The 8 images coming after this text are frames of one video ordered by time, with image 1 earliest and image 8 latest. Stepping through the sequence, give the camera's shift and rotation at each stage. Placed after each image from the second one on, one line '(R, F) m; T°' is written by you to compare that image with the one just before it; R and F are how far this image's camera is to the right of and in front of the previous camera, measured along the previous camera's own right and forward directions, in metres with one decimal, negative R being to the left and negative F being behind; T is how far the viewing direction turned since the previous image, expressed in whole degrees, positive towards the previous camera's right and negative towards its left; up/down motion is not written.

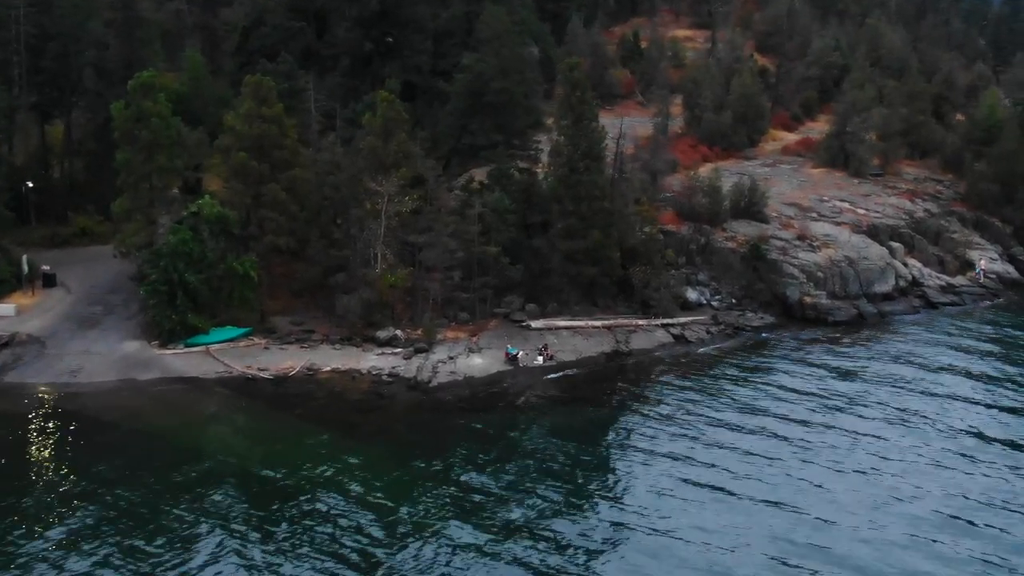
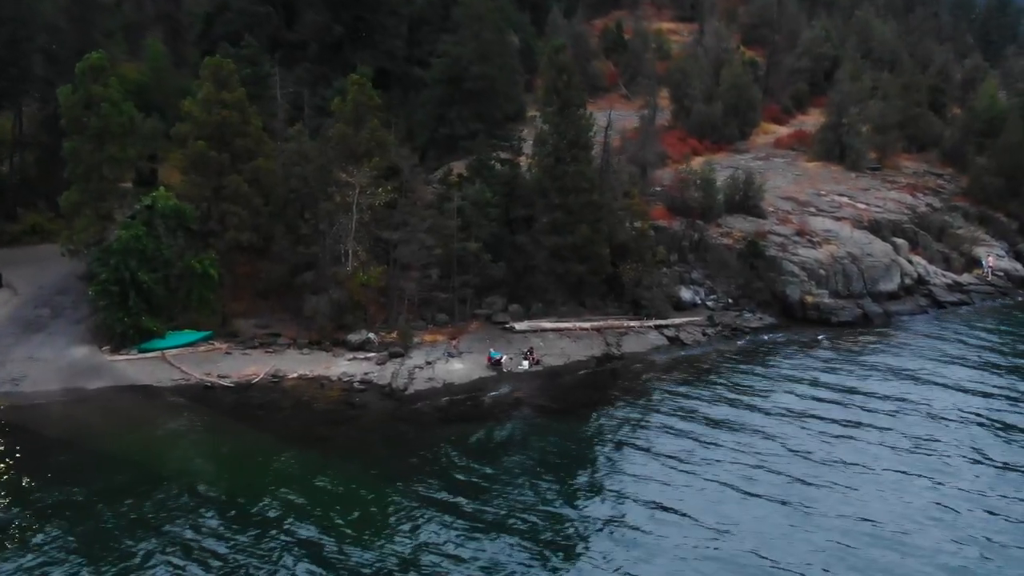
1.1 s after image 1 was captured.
(-0.2, +2.9) m; +1°
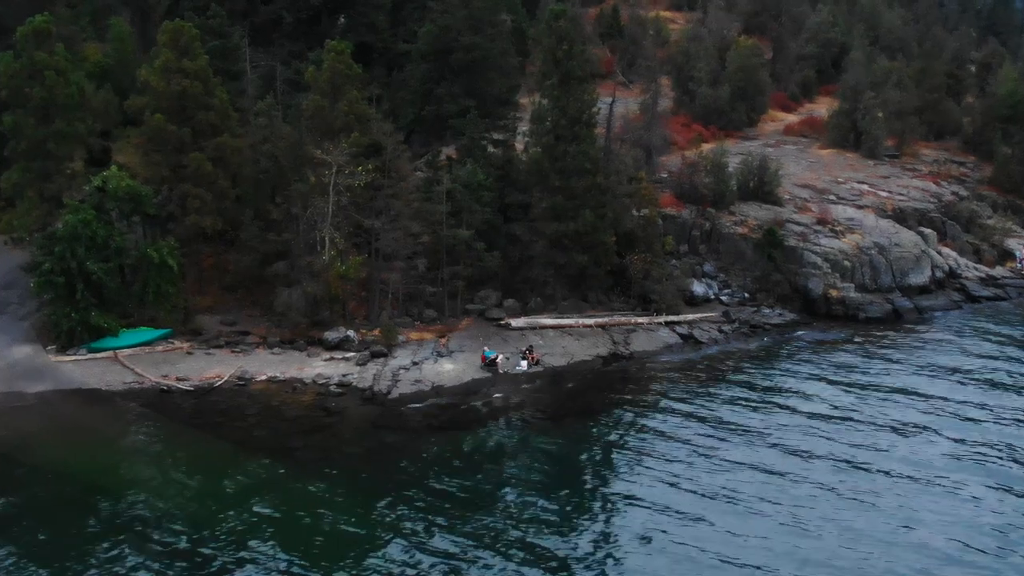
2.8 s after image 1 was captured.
(-0.3, +3.8) m; +1°
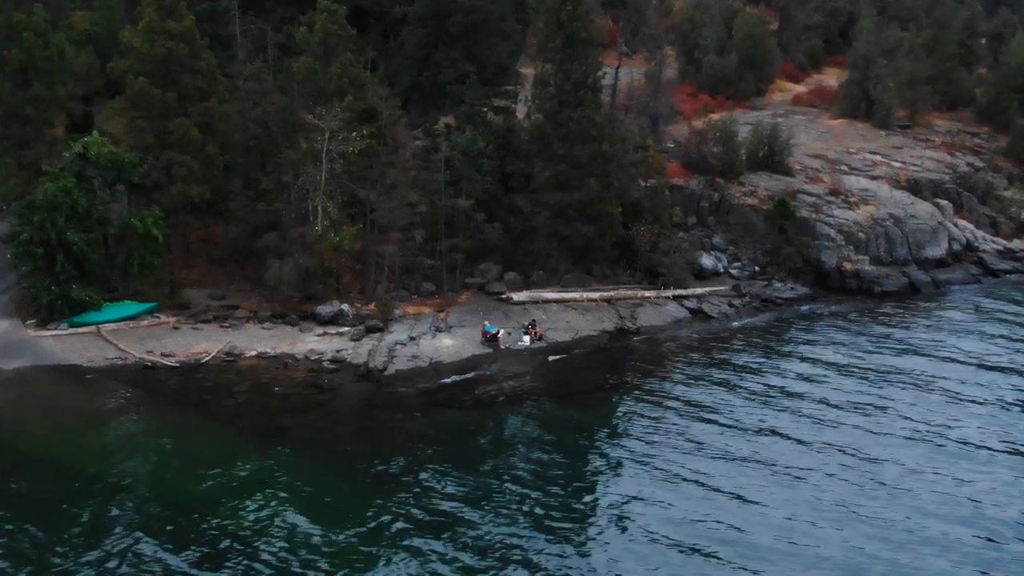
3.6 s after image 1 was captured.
(-0.1, +1.4) m; 0°
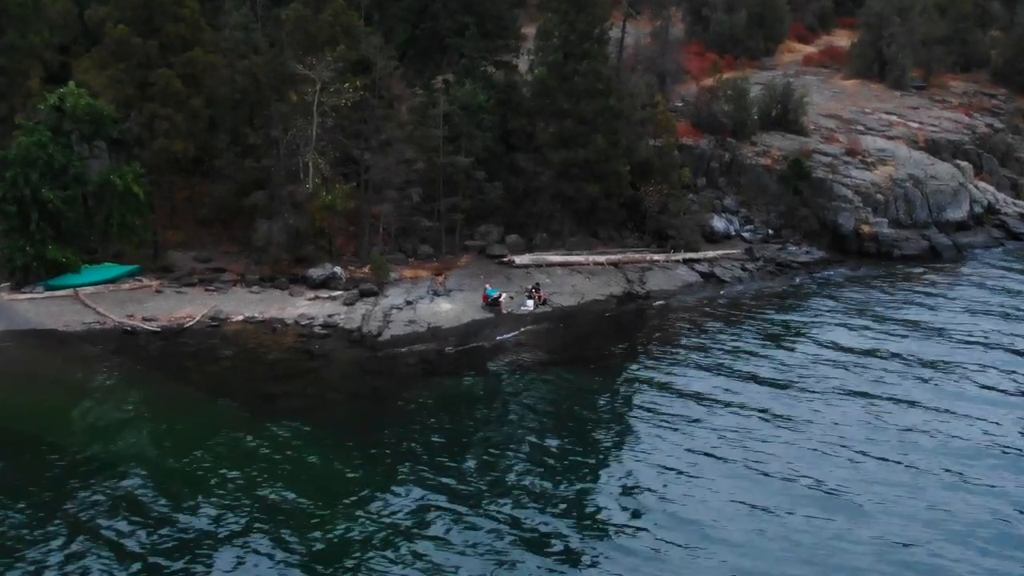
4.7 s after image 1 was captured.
(-0.1, +1.7) m; 0°
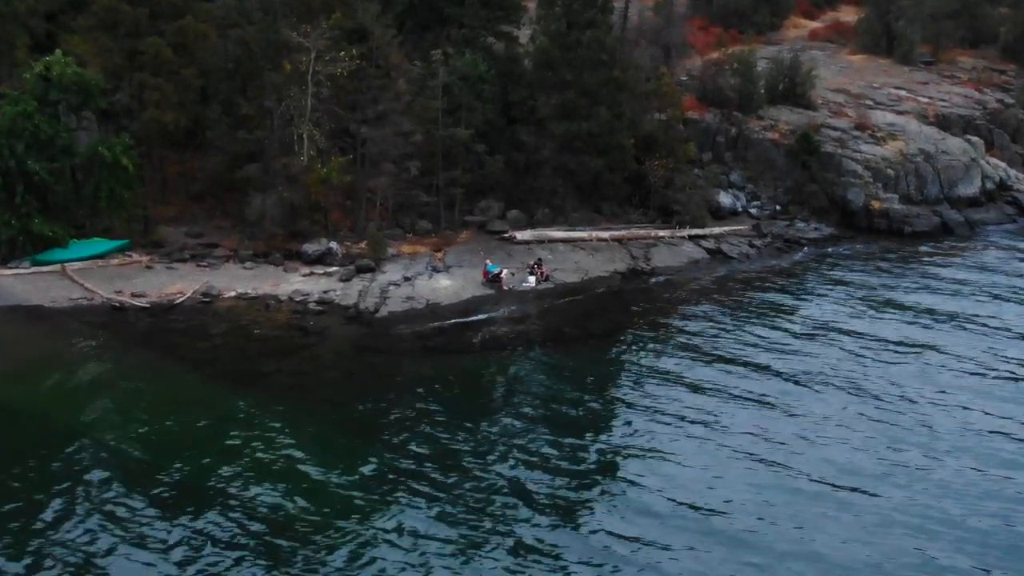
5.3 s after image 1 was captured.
(-0.1, +0.9) m; 0°
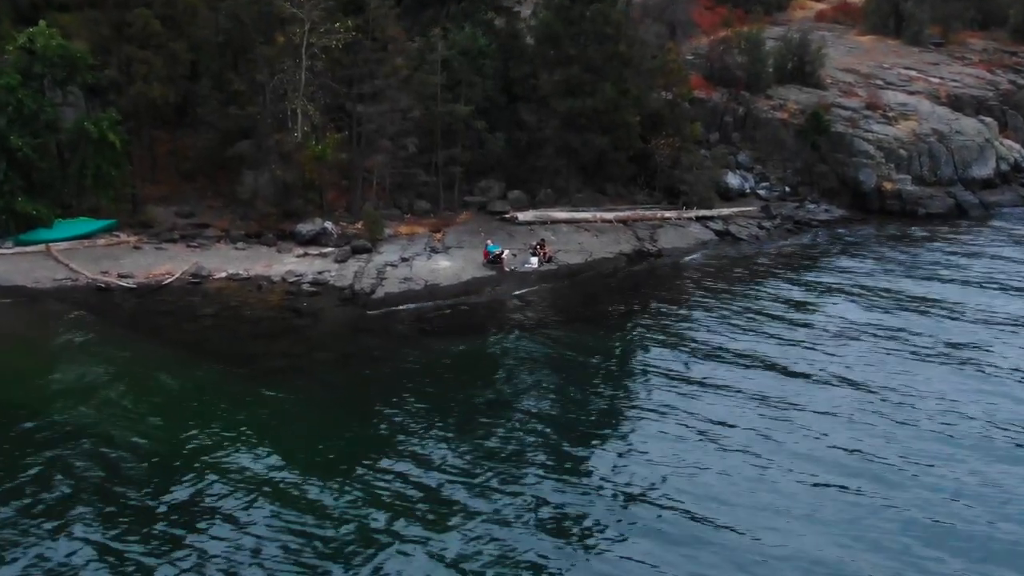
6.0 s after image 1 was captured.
(-0.1, +1.0) m; 0°
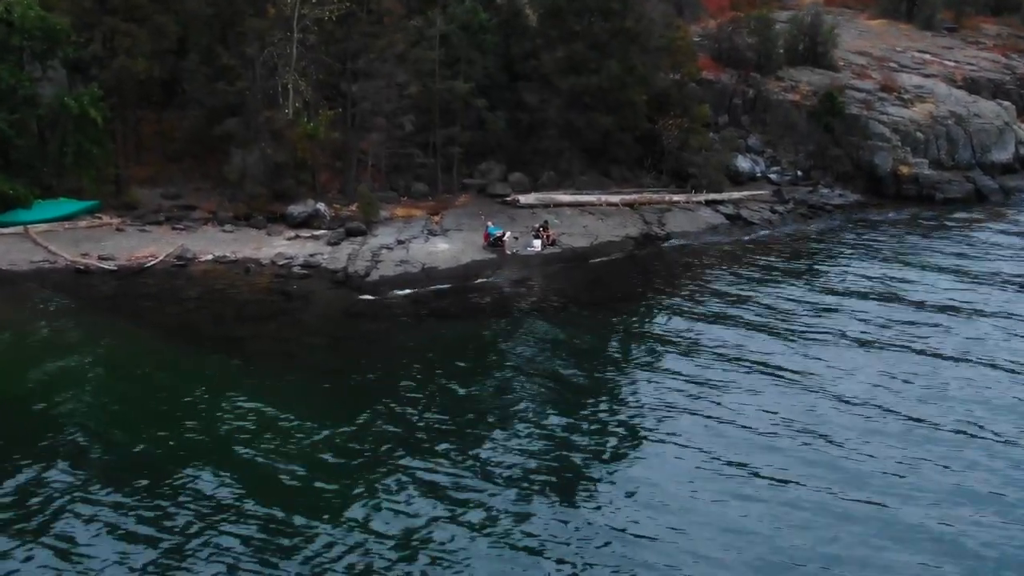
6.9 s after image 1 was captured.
(0.0, +1.3) m; 0°
